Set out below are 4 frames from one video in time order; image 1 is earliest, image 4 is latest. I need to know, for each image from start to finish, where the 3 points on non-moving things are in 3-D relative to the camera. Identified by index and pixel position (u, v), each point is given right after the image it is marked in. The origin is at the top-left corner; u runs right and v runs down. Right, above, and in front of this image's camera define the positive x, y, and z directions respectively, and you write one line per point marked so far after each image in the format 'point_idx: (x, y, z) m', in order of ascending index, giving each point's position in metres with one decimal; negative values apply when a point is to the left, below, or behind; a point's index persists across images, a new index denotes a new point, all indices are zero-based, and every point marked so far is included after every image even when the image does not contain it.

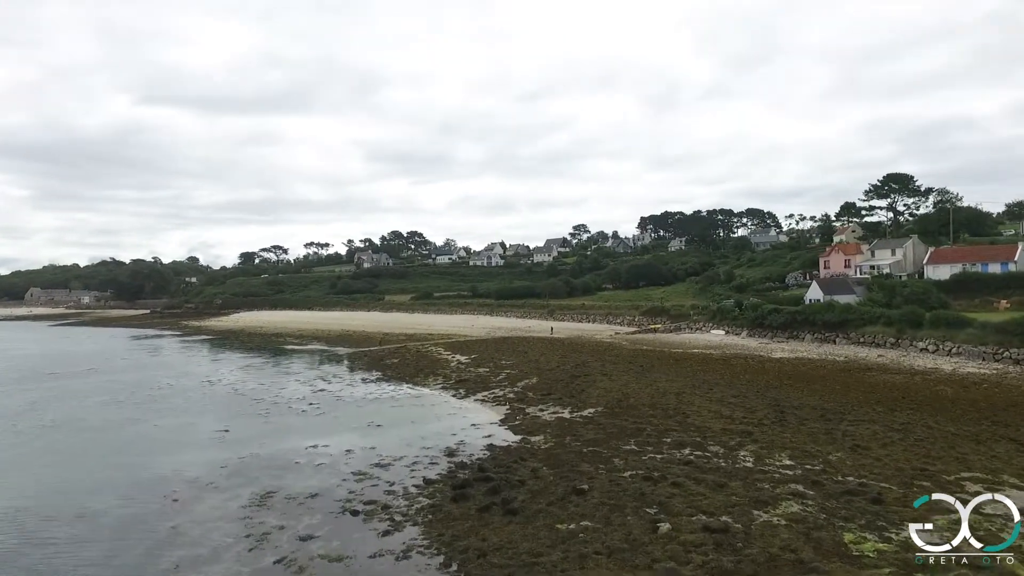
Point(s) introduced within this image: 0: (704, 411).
0: (+4.5, -2.9, +14.7) m
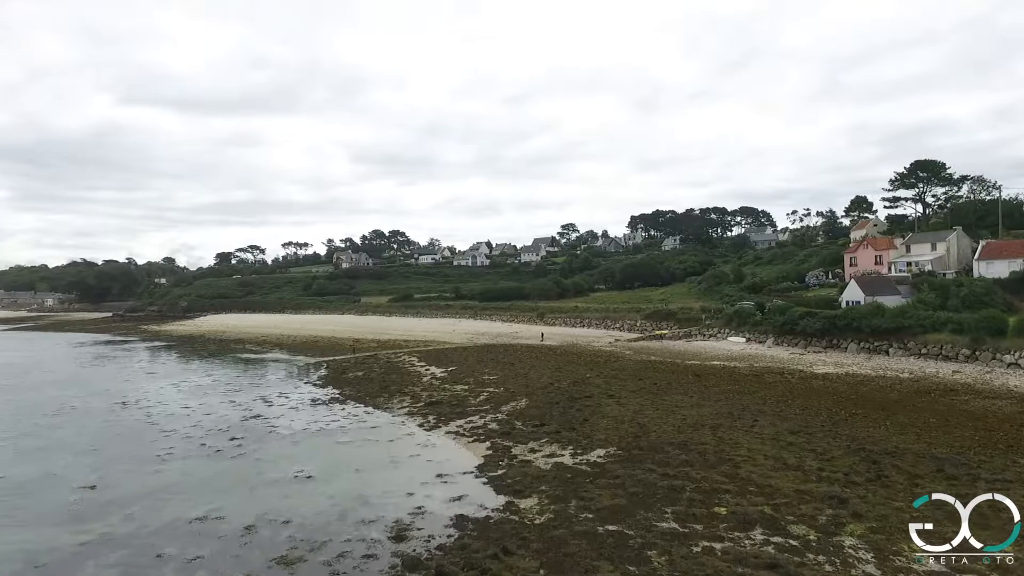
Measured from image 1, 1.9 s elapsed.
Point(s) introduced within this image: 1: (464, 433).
0: (+4.2, -2.9, +10.6) m
1: (-1.1, -3.3, +14.3) m
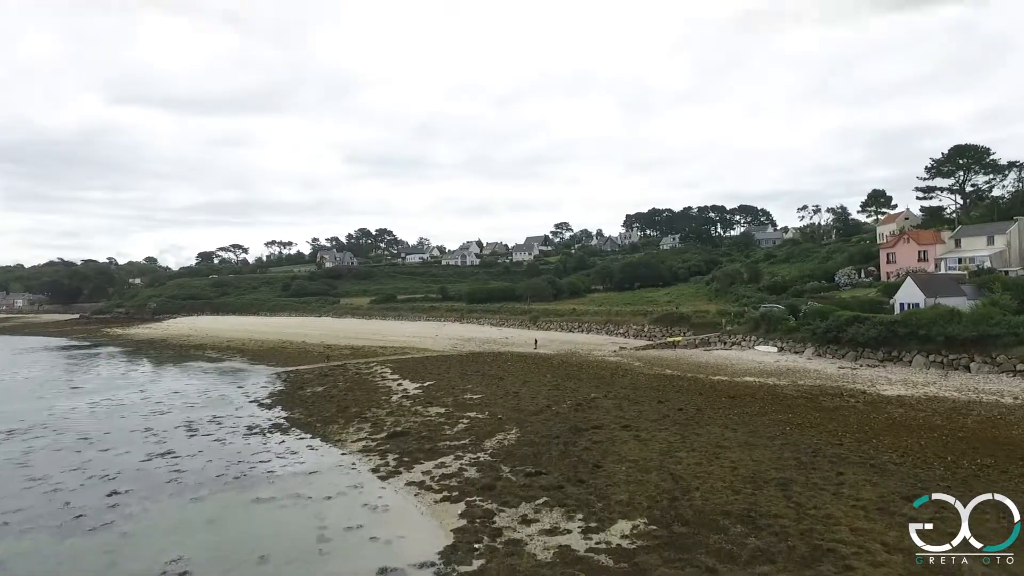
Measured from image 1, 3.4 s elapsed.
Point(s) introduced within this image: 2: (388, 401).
0: (+4.0, -2.9, +6.8) m
1: (-1.4, -3.3, +10.4) m
2: (-3.5, -3.2, +17.9) m
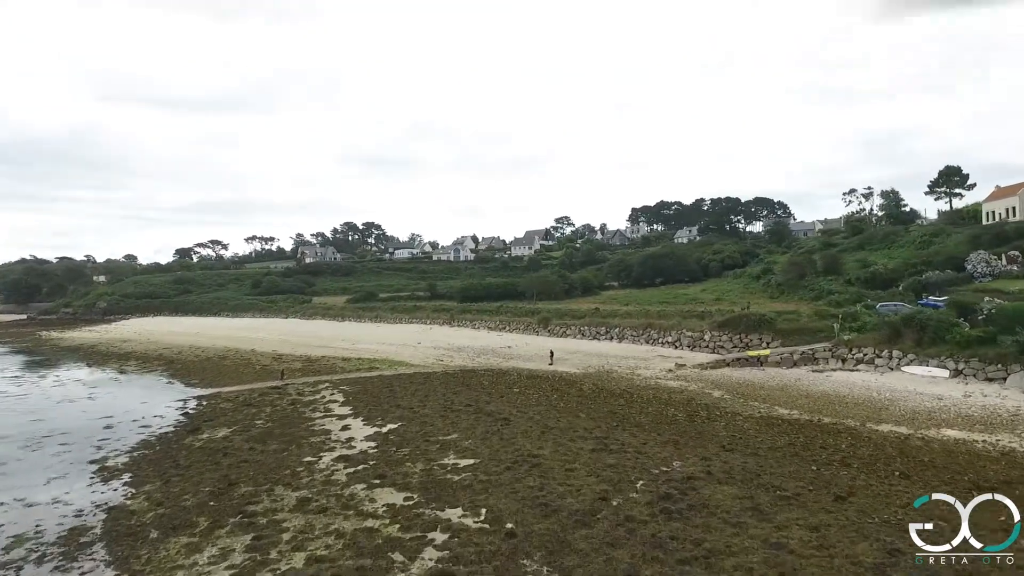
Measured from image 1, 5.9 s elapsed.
0: (+4.3, -2.6, -0.8) m
1: (-1.0, -3.0, +2.8) m
2: (-3.3, -2.9, +10.2) m
